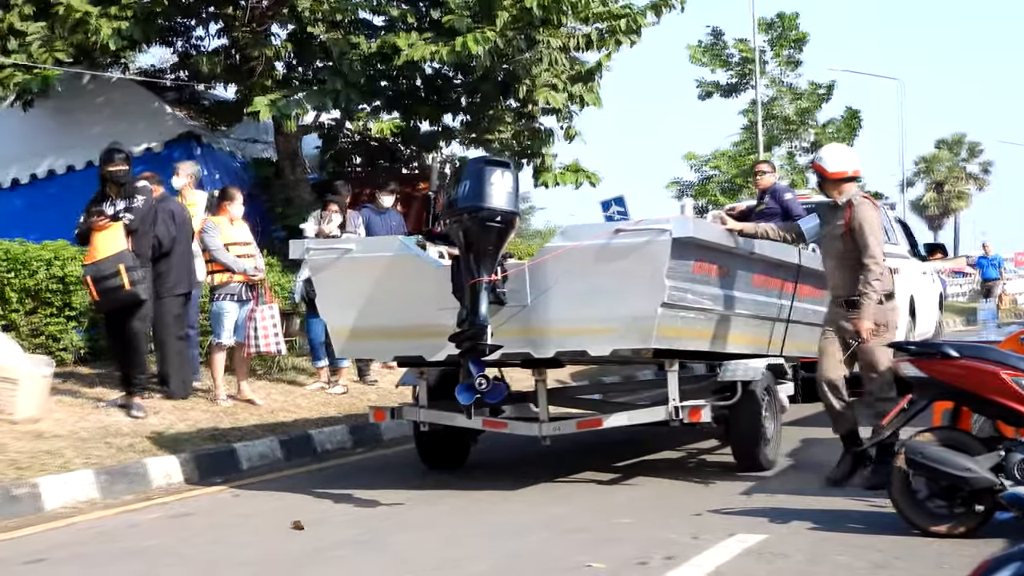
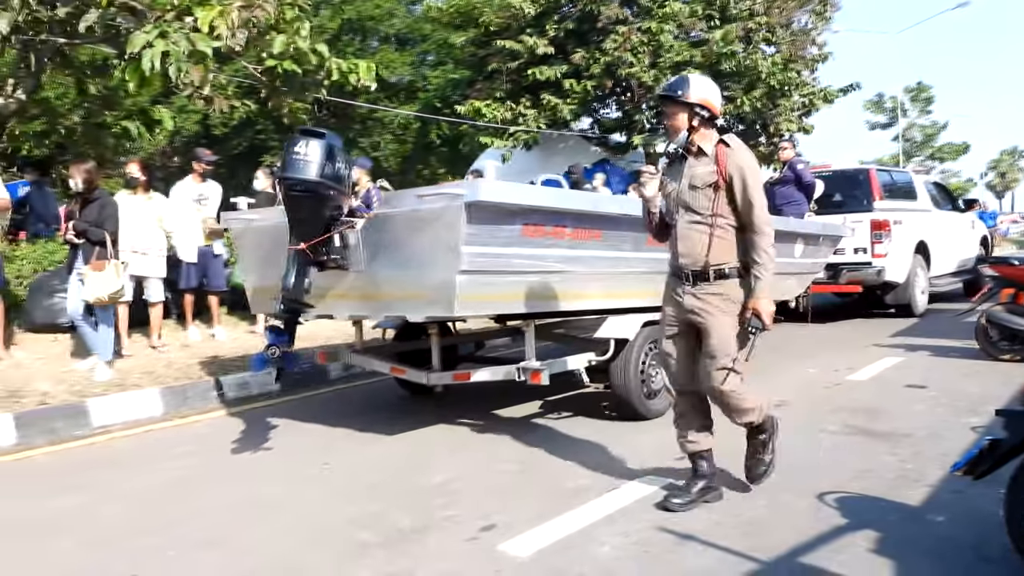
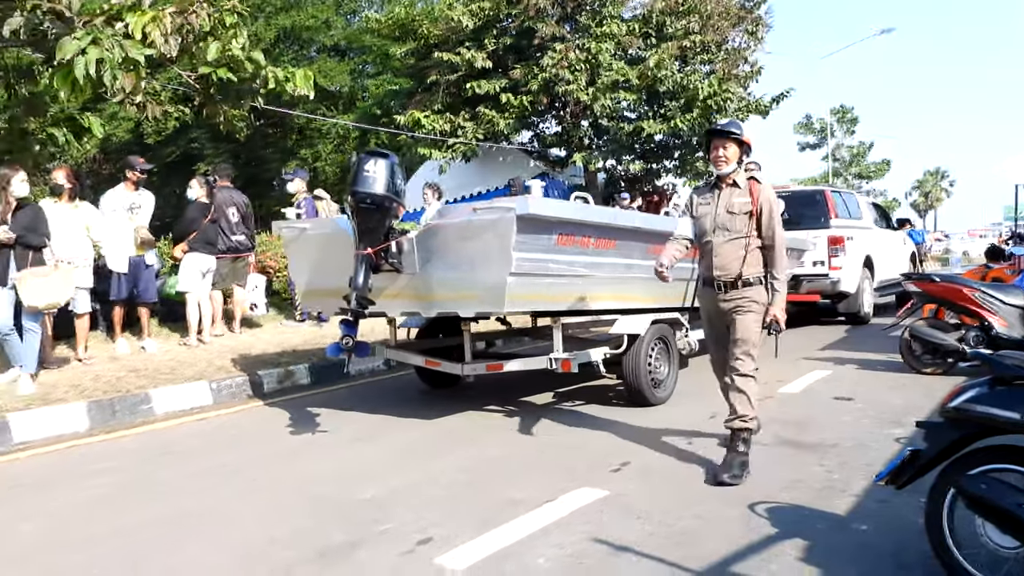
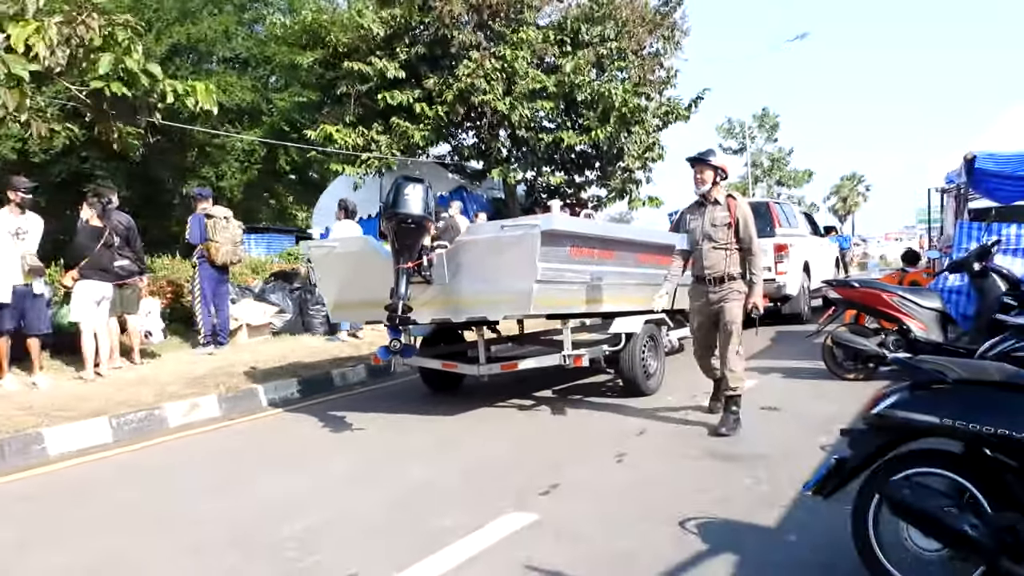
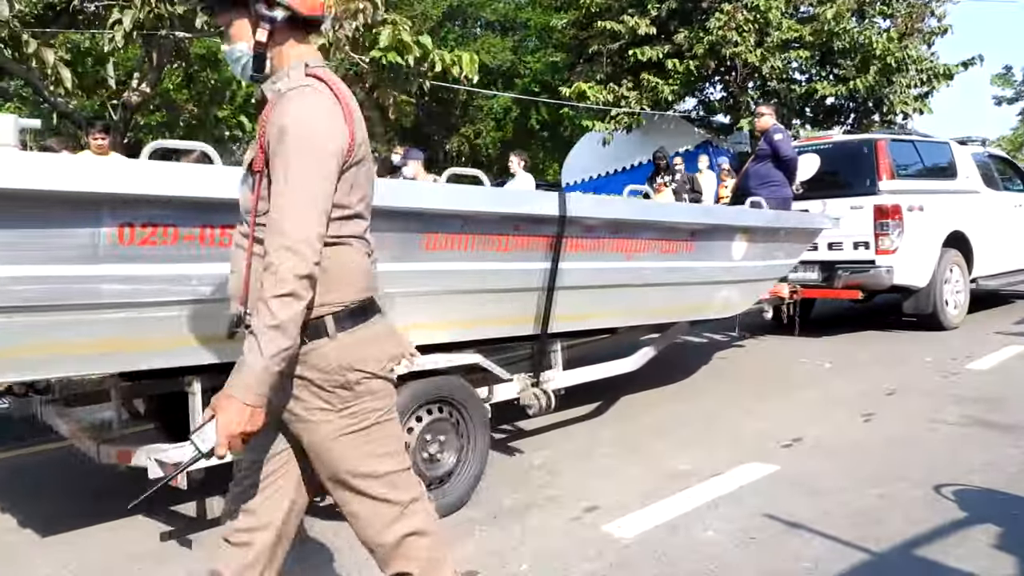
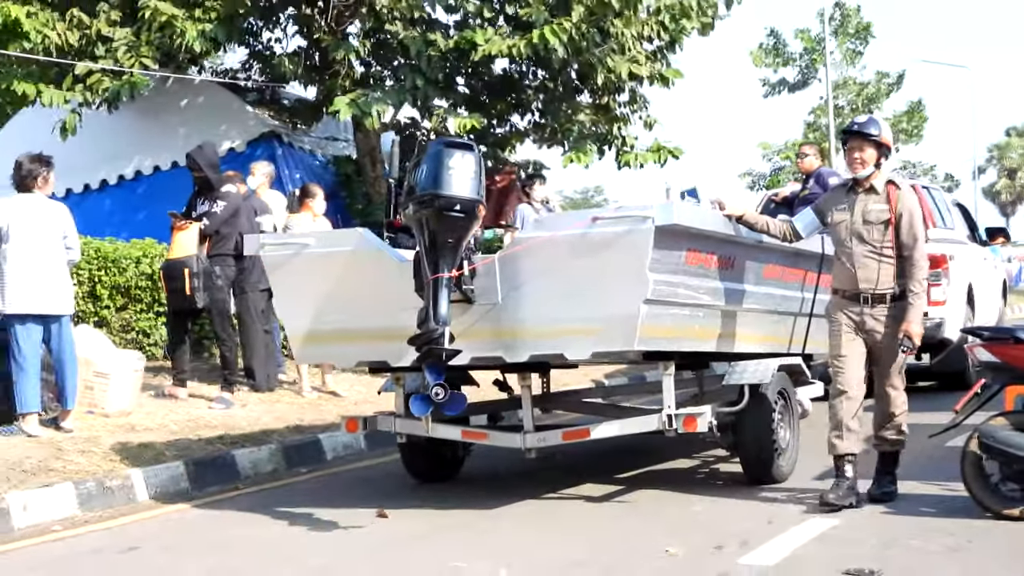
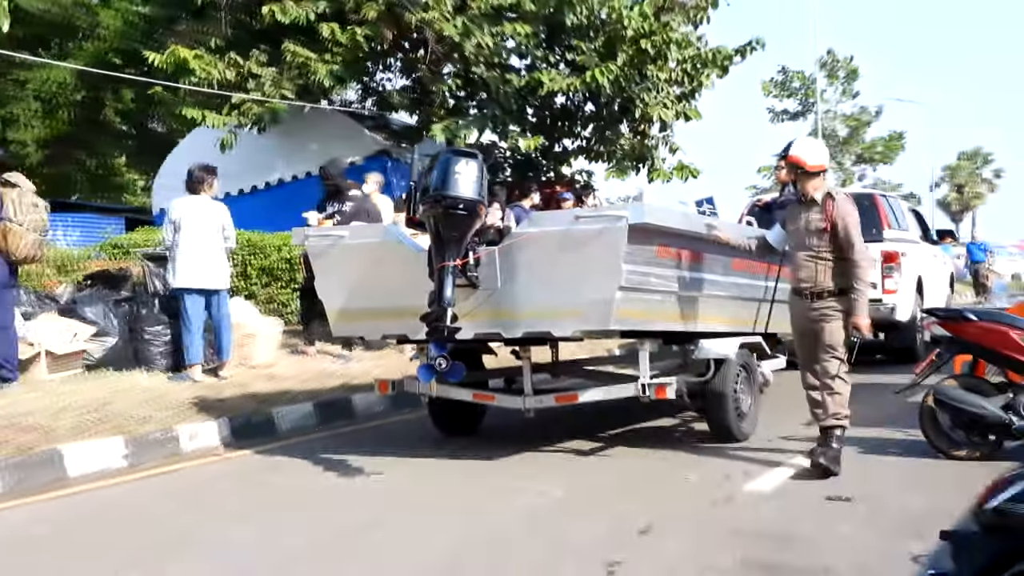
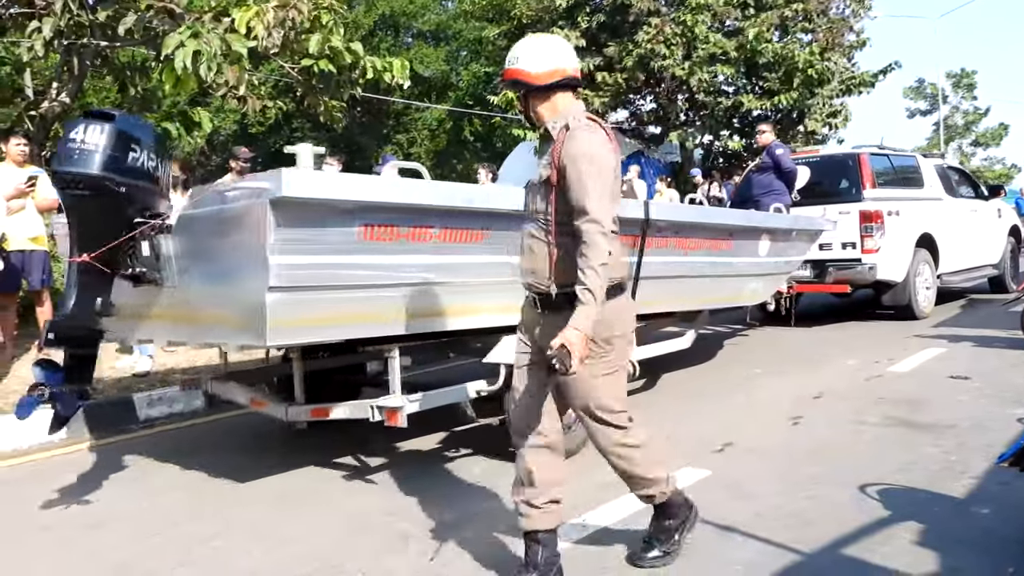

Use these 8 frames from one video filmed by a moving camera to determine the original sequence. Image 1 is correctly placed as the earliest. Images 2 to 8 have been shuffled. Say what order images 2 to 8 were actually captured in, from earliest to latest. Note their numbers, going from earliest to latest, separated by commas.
6, 7, 4, 3, 2, 8, 5
